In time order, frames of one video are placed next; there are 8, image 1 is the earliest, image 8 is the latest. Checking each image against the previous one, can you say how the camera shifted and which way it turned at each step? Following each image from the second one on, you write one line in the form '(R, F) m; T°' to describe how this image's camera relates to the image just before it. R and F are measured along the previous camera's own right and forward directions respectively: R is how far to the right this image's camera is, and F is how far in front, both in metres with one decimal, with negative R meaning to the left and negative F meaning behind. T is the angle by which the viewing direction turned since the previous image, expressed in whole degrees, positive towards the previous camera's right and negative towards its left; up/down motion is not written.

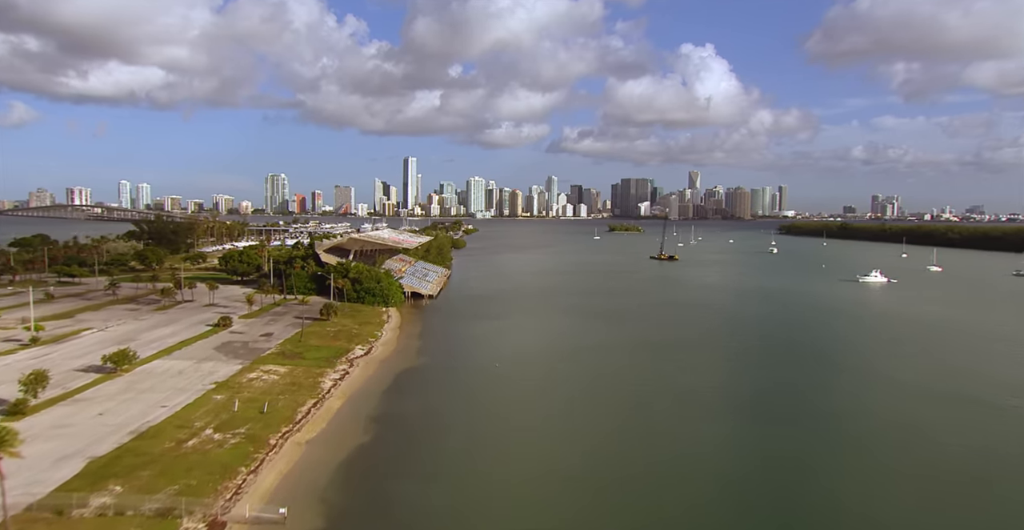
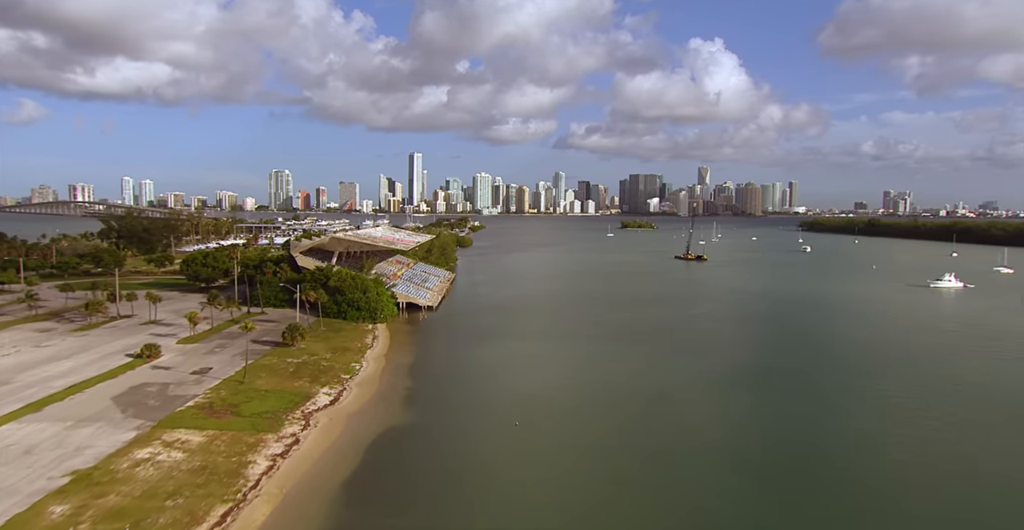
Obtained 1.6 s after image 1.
(-0.7, +10.3) m; -1°
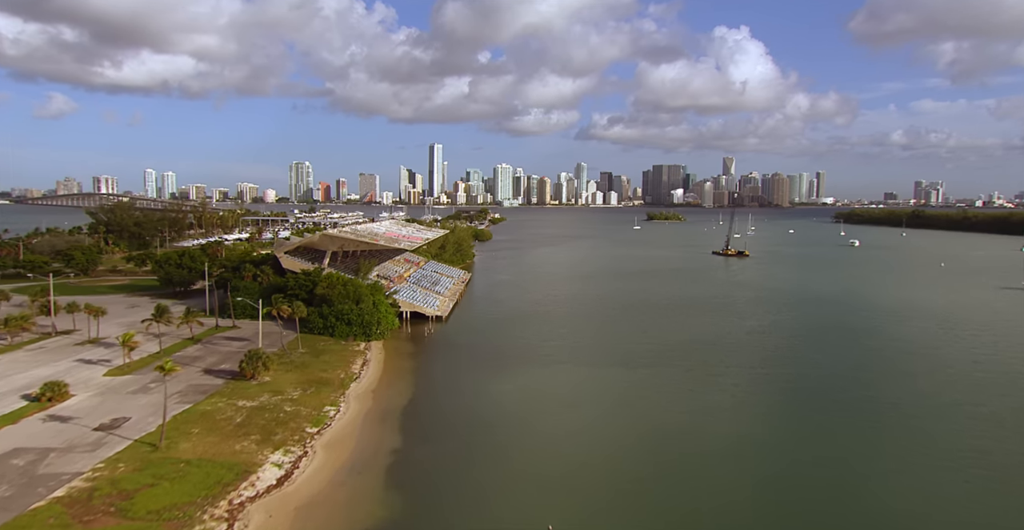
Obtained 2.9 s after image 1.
(-0.2, +8.3) m; -2°
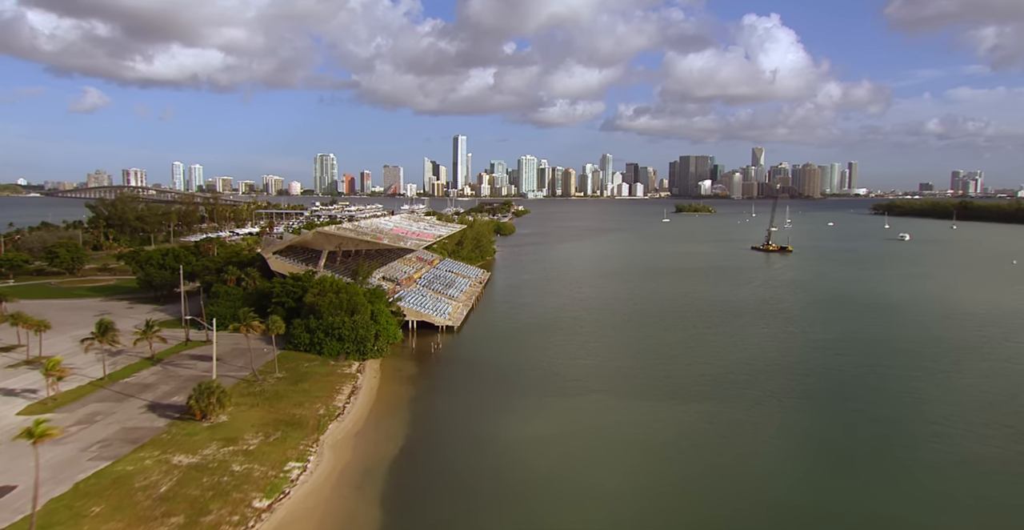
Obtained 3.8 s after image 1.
(+0.1, +6.0) m; -2°
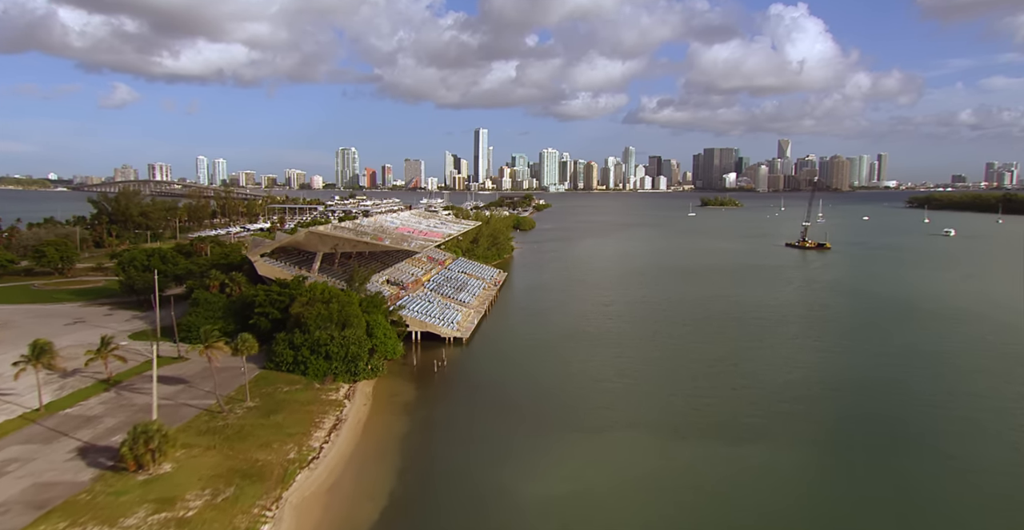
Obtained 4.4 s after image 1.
(+0.3, +4.3) m; -2°
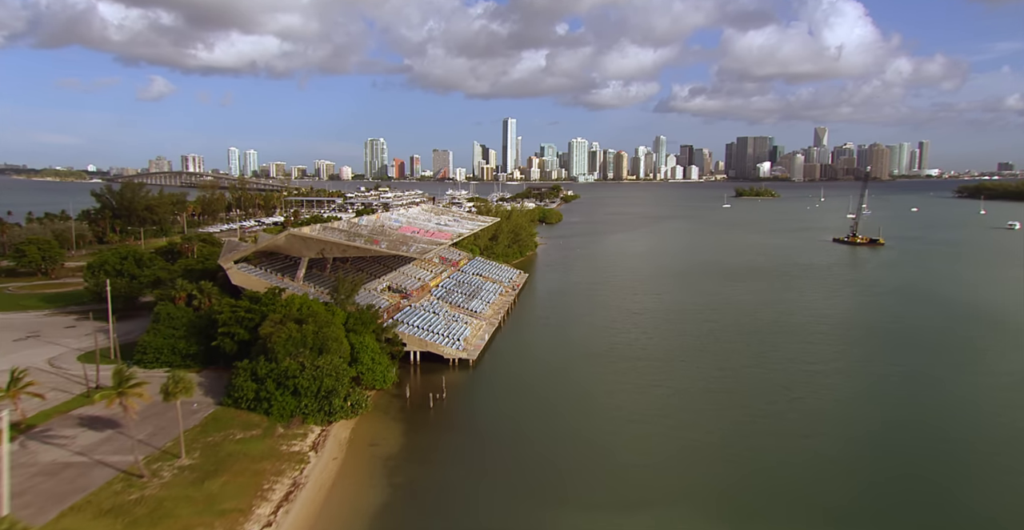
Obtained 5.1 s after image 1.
(+0.6, +5.2) m; -3°
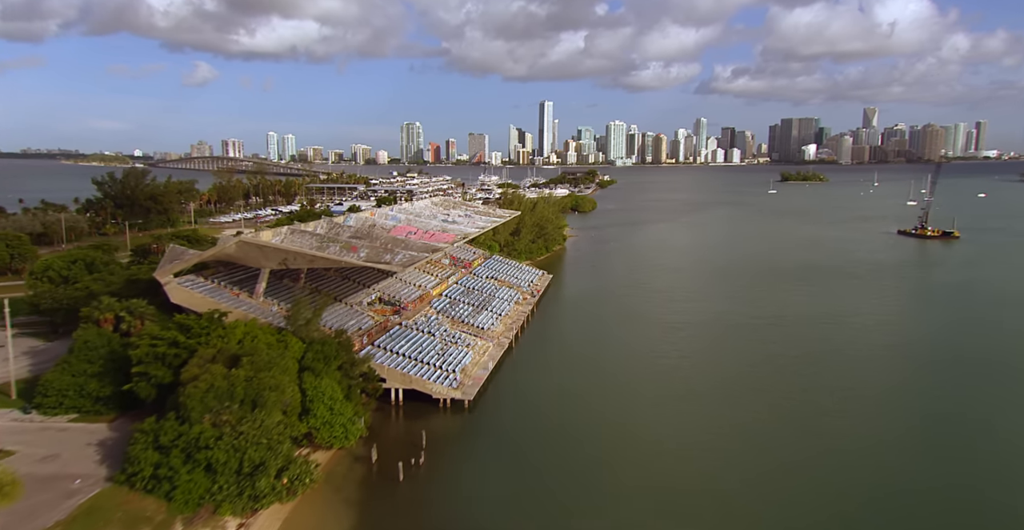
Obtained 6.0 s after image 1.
(+1.0, +6.2) m; -3°
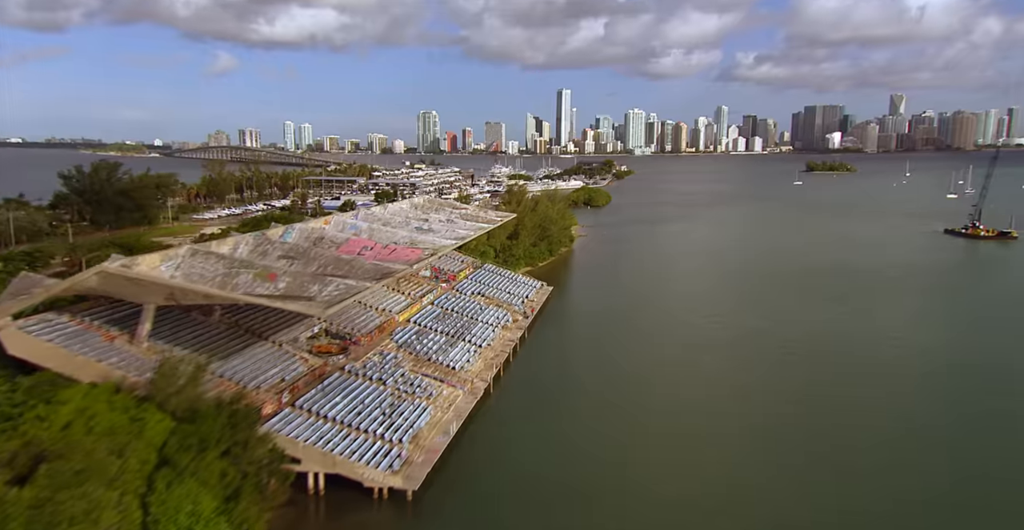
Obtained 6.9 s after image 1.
(+1.5, +6.2) m; -2°
